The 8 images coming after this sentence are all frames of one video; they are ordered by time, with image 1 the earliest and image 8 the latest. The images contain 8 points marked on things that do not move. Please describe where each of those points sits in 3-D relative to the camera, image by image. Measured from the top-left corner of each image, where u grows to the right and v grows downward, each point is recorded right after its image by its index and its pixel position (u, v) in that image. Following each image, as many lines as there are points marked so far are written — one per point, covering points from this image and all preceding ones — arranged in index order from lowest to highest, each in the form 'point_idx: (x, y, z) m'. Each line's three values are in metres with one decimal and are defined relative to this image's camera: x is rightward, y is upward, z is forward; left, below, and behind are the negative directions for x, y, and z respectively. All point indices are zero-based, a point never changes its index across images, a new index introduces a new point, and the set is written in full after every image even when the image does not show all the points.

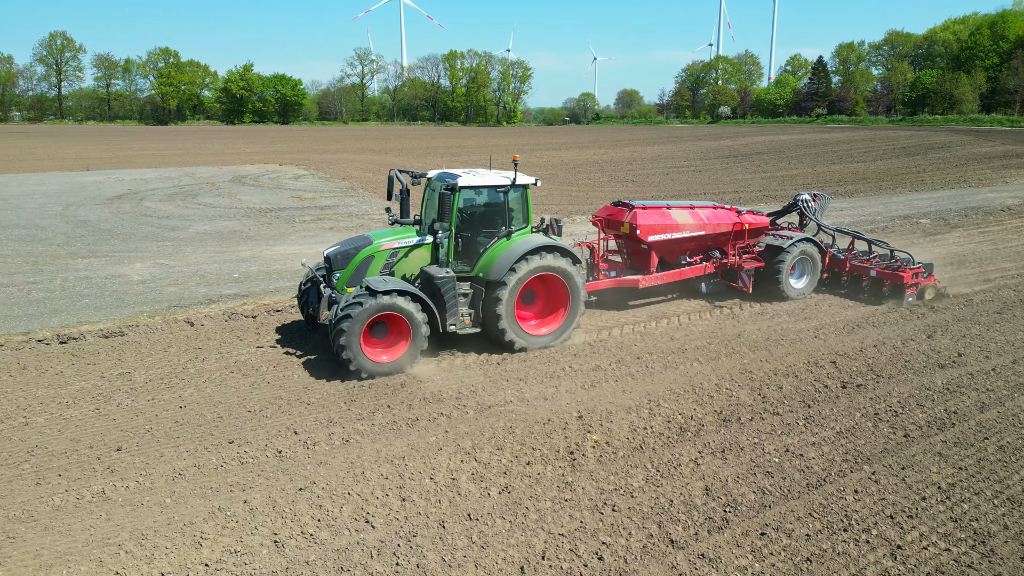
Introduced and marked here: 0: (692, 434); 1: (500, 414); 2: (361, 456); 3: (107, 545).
0: (+1.4, -1.1, +5.9) m
1: (-0.1, -1.0, +6.3) m
2: (-1.1, -1.2, +5.6) m
3: (-2.3, -1.5, +4.5) m
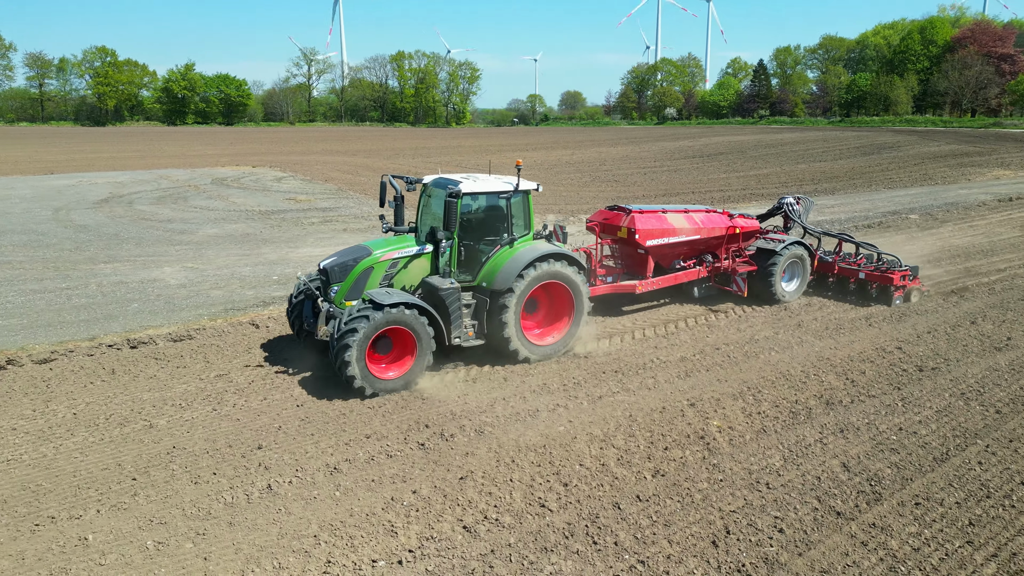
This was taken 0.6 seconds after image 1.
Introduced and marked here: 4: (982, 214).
0: (+2.4, -1.0, +6.2) m
1: (+0.9, -1.0, +6.6) m
2: (-0.1, -1.2, +5.8) m
3: (-1.2, -1.5, +4.6) m
4: (+10.2, +1.6, +16.6) m
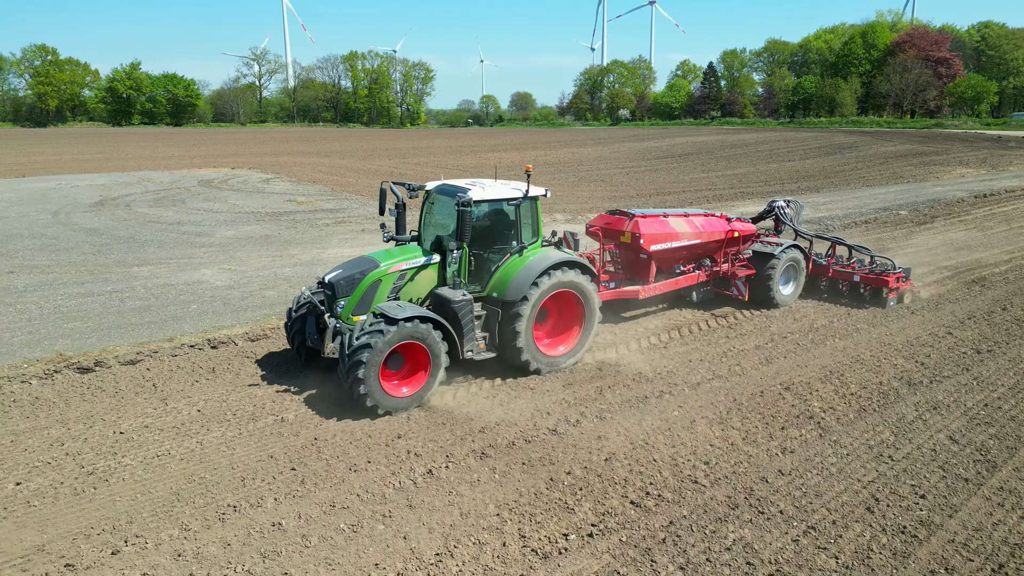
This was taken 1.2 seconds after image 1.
0: (+3.4, -0.9, +6.7) m
1: (+1.8, -0.9, +7.0) m
2: (+0.9, -1.1, +6.1) m
3: (-0.1, -1.4, +4.9) m
4: (+10.4, +1.8, +17.6) m
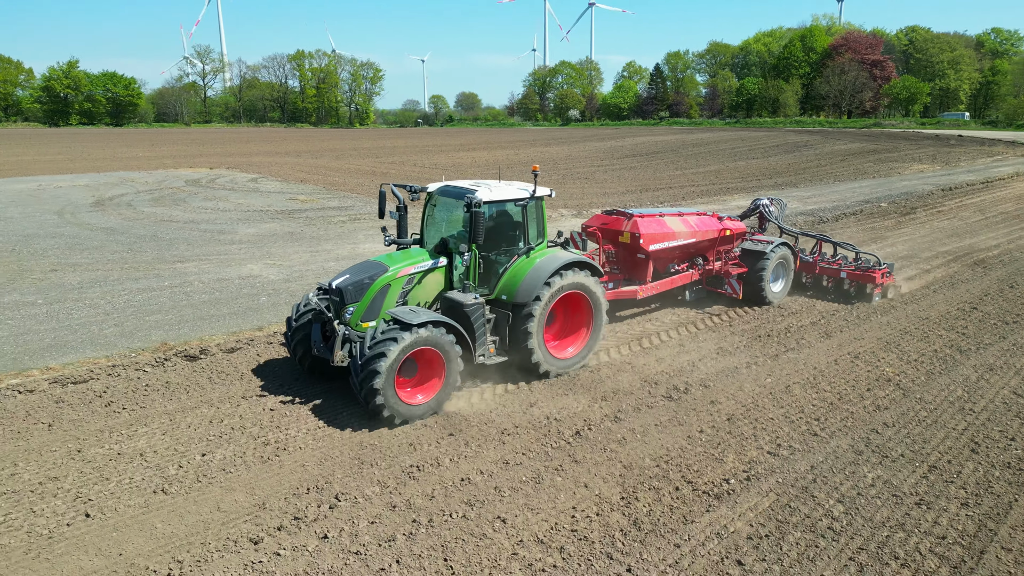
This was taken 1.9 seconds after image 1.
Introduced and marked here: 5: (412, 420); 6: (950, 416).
0: (+4.4, -0.7, +7.6) m
1: (+2.8, -0.7, +7.7) m
2: (+2.0, -0.9, +6.8) m
3: (+1.0, -1.3, +5.5) m
4: (+10.5, +2.1, +18.9) m
5: (-0.8, -1.1, +6.3) m
6: (+3.6, -1.0, +6.3) m
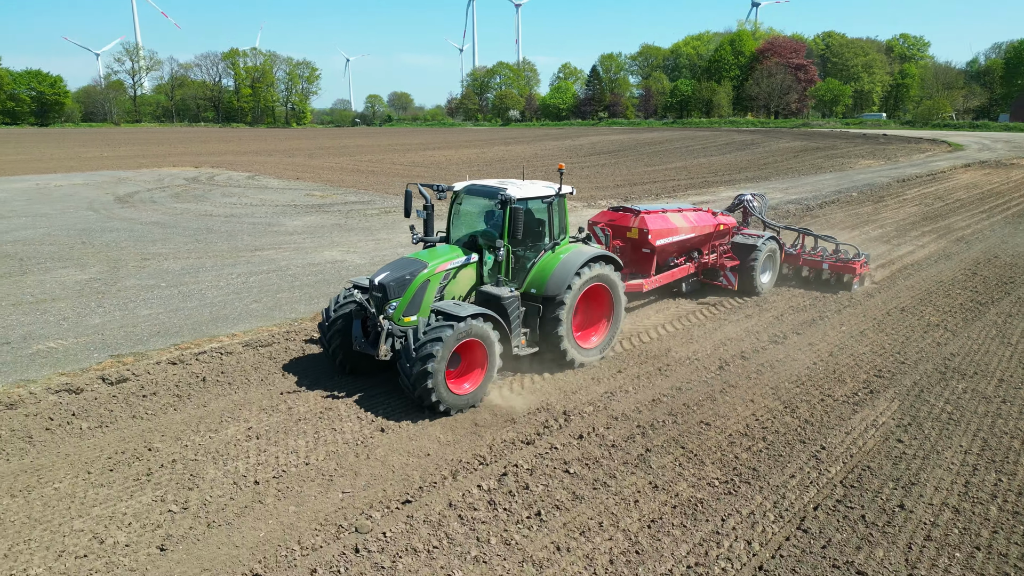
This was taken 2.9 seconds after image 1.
0: (+5.7, -0.3, +9.4) m
1: (+4.1, -0.3, +9.4) m
2: (+3.4, -0.6, +8.4) m
3: (+2.6, -0.9, +7.0) m
4: (+10.8, +2.7, +21.2) m
5: (+0.7, -0.8, +7.6) m
6: (+5.1, -0.6, +8.0) m
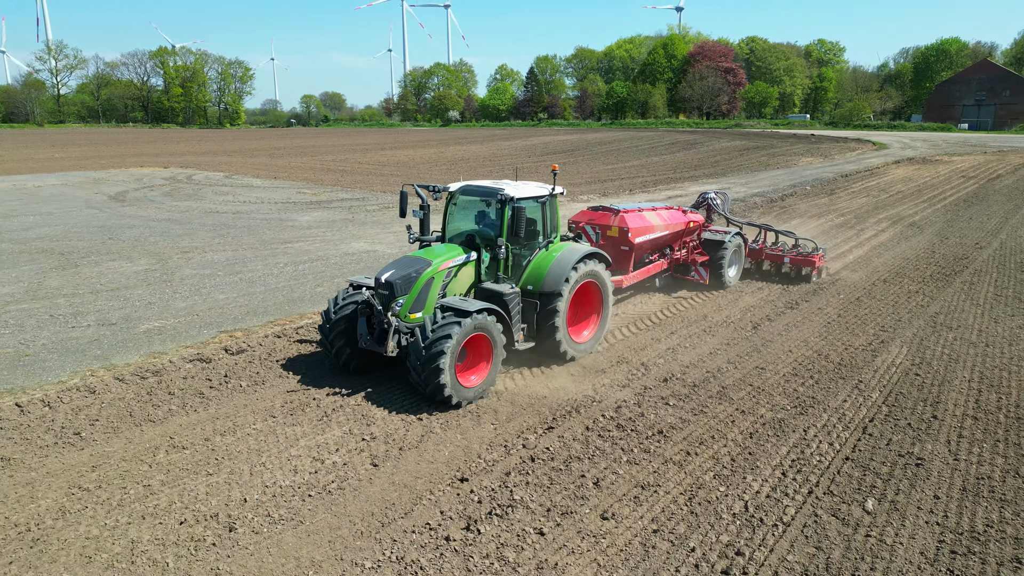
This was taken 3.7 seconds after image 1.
0: (+6.3, +0.1, +11.1) m
1: (+4.7, 0.0, +10.9) m
2: (+4.1, -0.2, +9.9) m
3: (+3.4, -0.6, +8.4) m
4: (+10.2, +3.1, +23.3) m
5: (+1.4, -0.5, +8.9) m
6: (+5.8, -0.3, +9.7) m
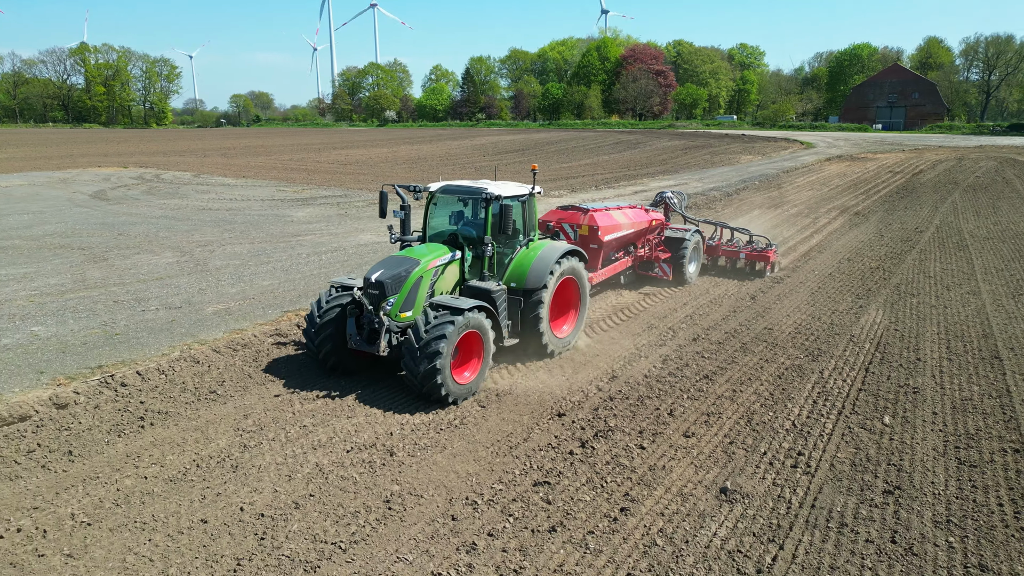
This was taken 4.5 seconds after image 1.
0: (+6.4, +0.5, +12.8) m
1: (+4.9, +0.4, +12.5) m
2: (+4.4, +0.1, +11.4) m
3: (+3.8, -0.3, +9.8) m
4: (+9.2, +3.5, +25.3) m
5: (+1.8, -0.2, +10.1) m
6: (+6.1, +0.1, +11.3) m
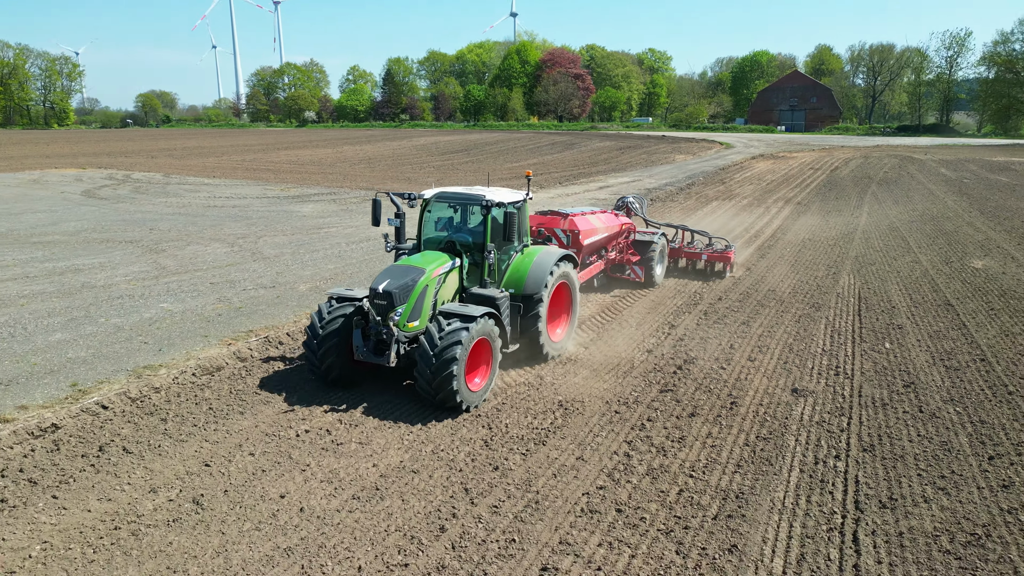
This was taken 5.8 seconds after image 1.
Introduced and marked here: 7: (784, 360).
0: (+6.7, +1.0, +15.3) m
1: (+5.3, +0.9, +14.8) m
2: (+4.8, +0.6, +13.7) m
3: (+4.5, +0.2, +12.1) m
4: (+8.0, +4.1, +28.1) m
5: (+2.5, +0.2, +12.2) m
6: (+6.5, +0.6, +13.8) m
7: (+2.8, -0.8, +8.0) m
